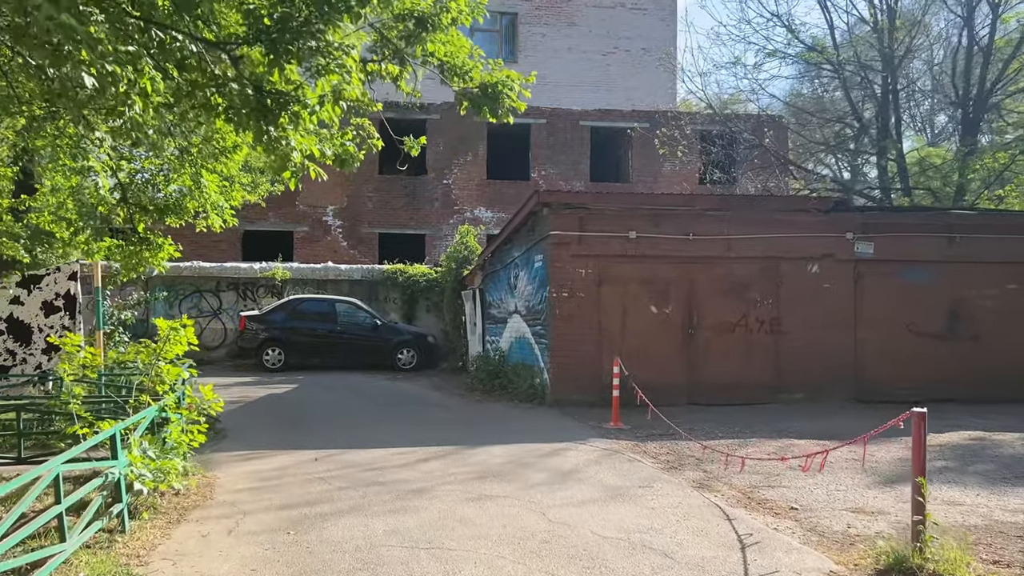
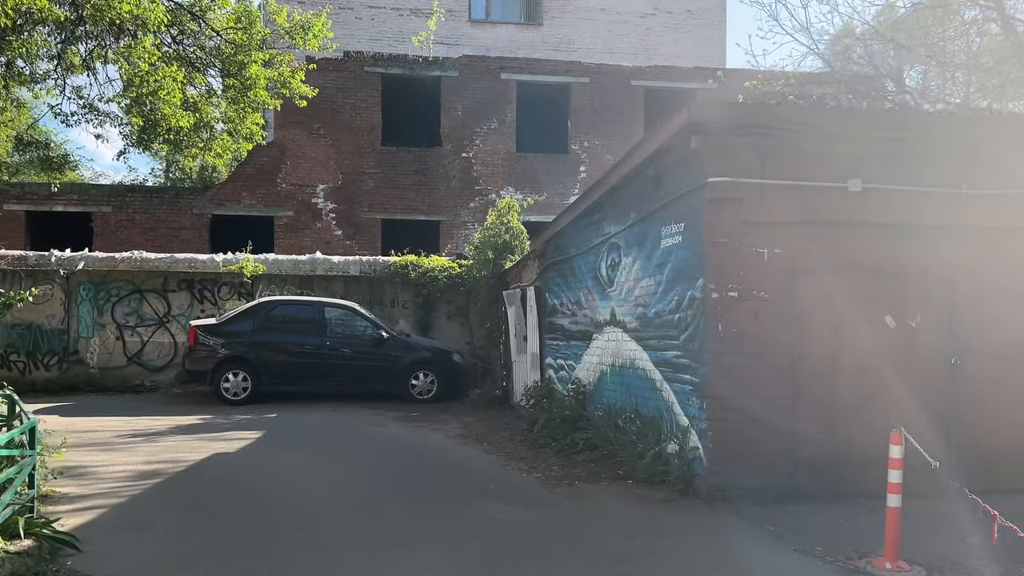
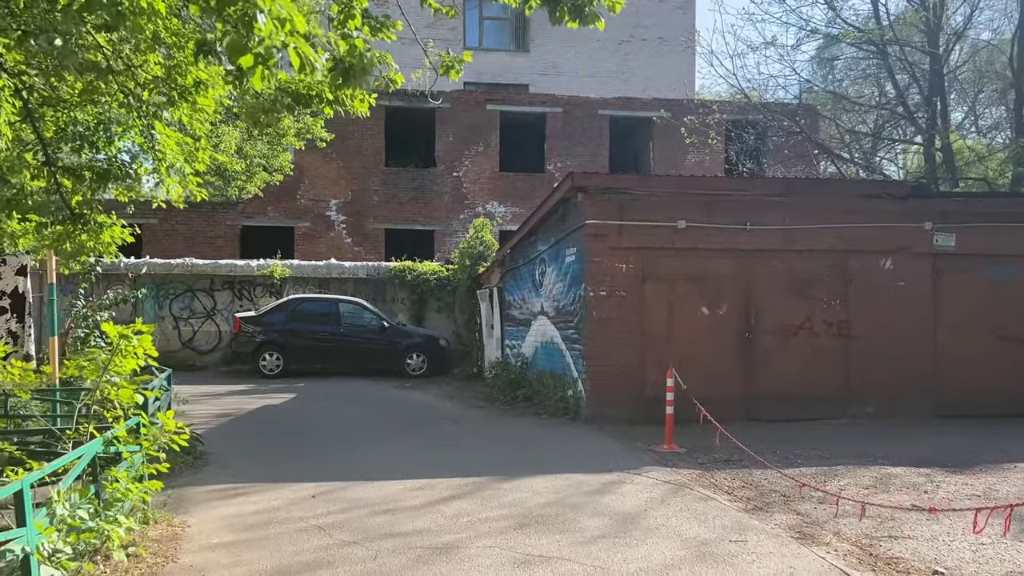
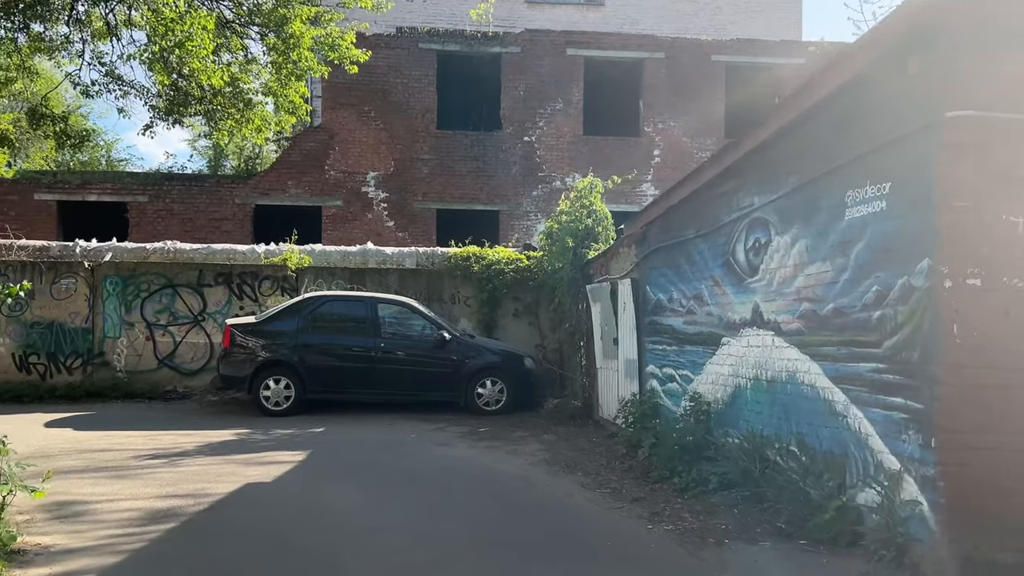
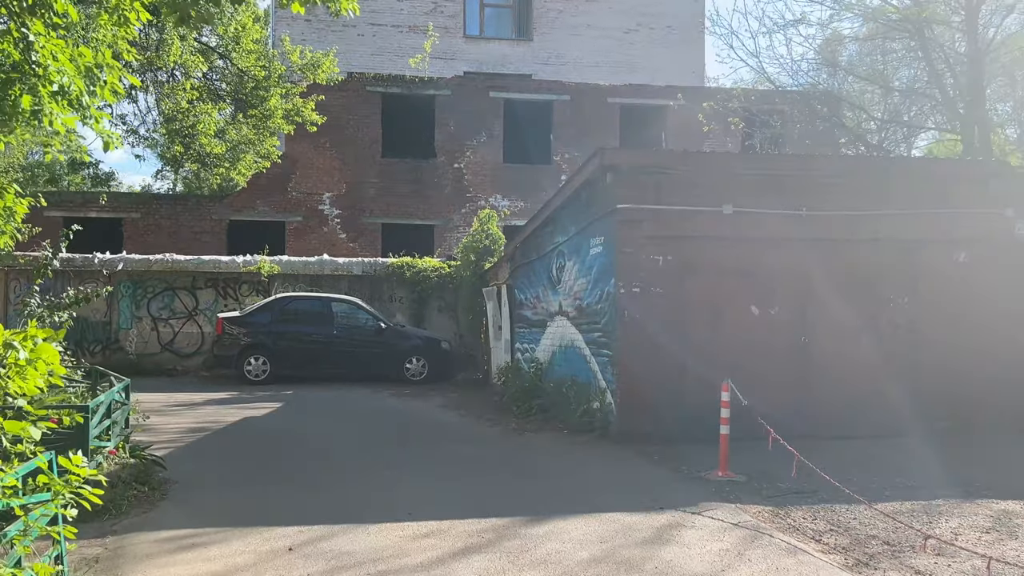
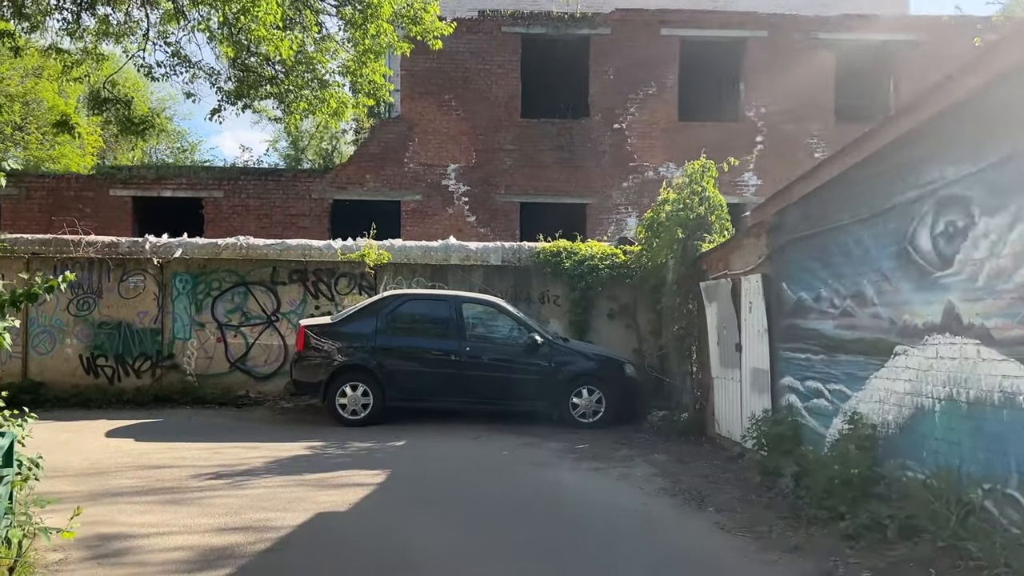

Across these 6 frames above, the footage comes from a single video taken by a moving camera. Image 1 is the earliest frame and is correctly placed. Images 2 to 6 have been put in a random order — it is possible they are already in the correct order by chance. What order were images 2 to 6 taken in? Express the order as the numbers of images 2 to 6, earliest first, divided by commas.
3, 5, 2, 4, 6
